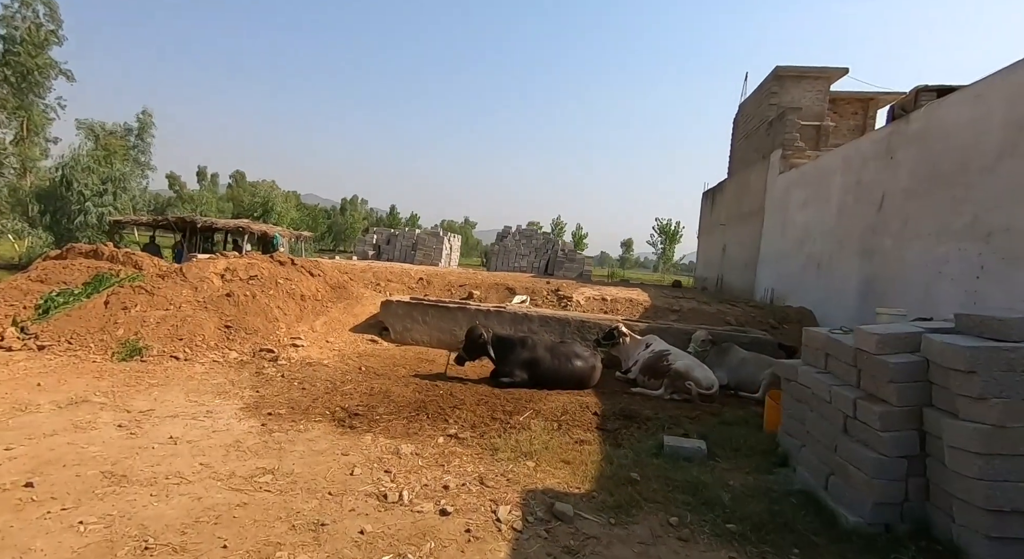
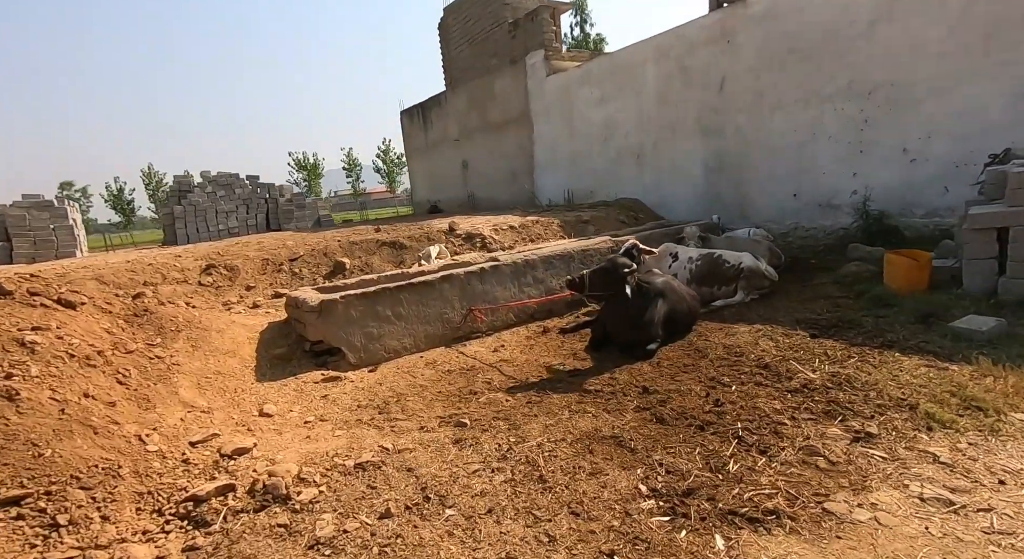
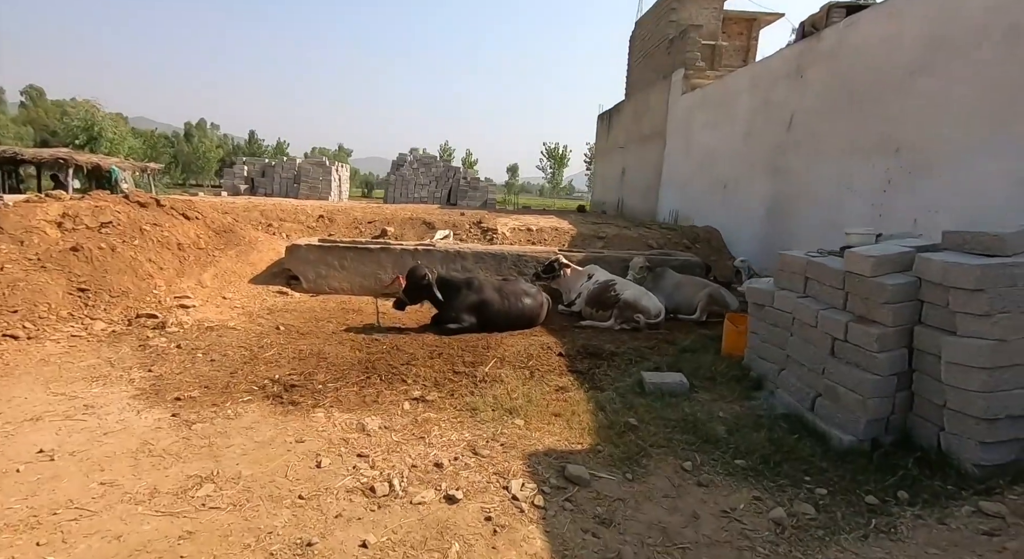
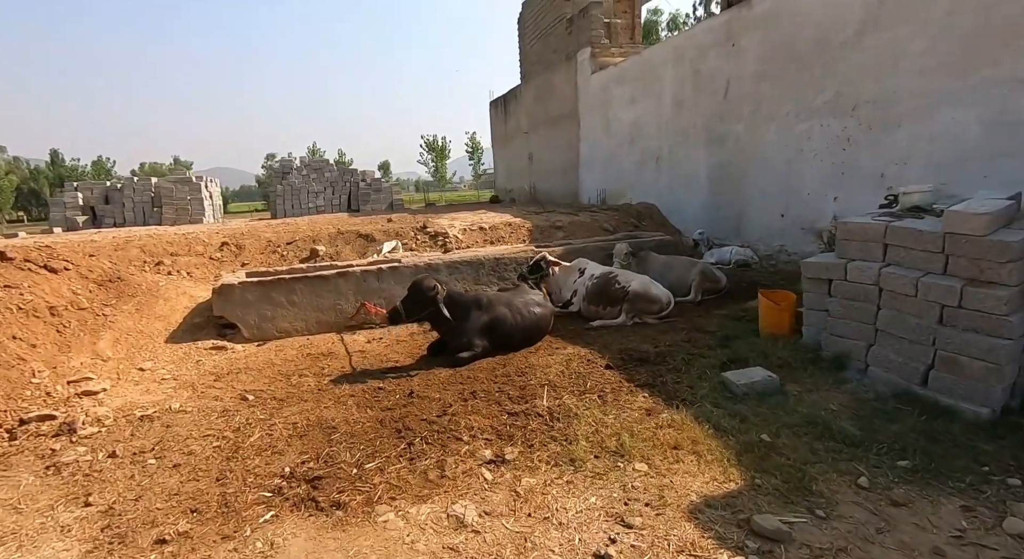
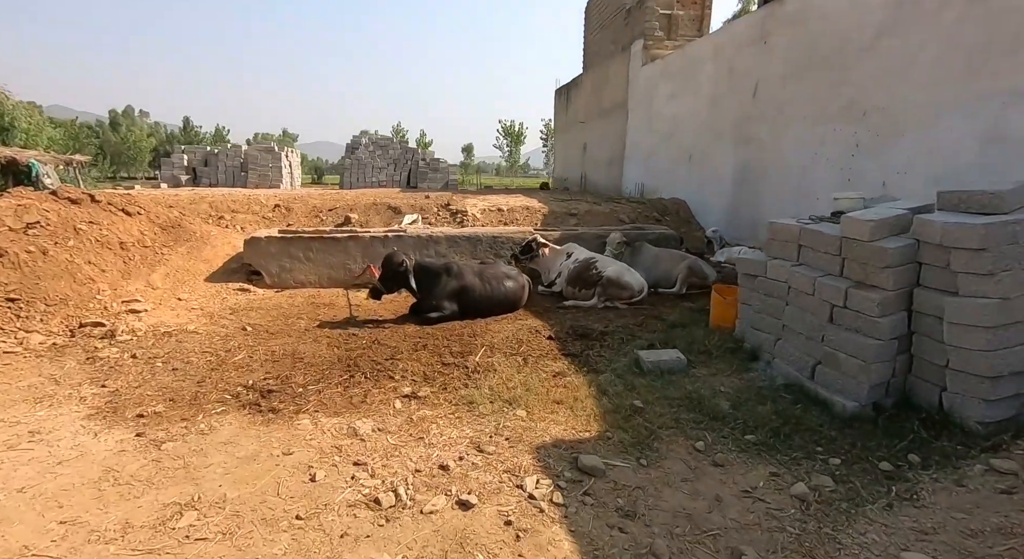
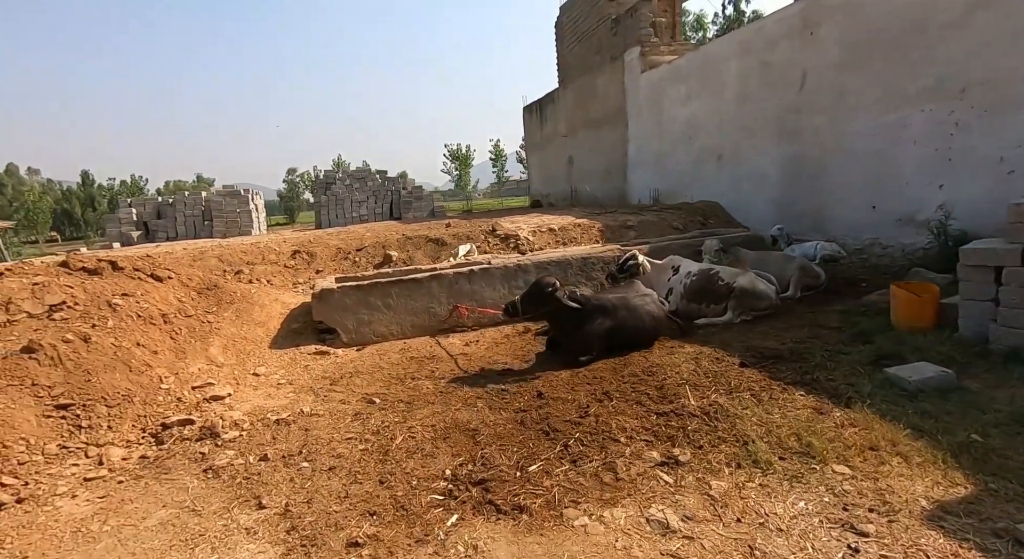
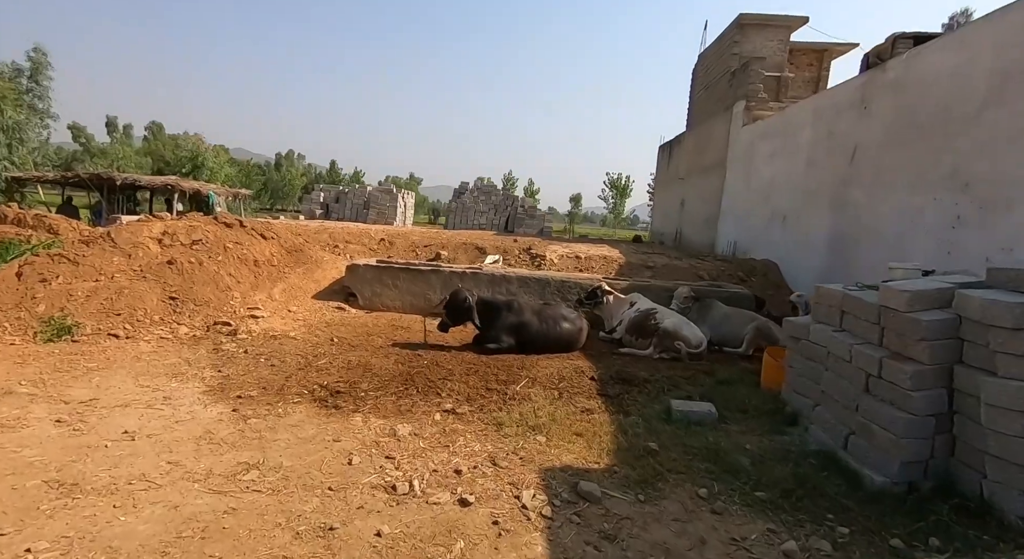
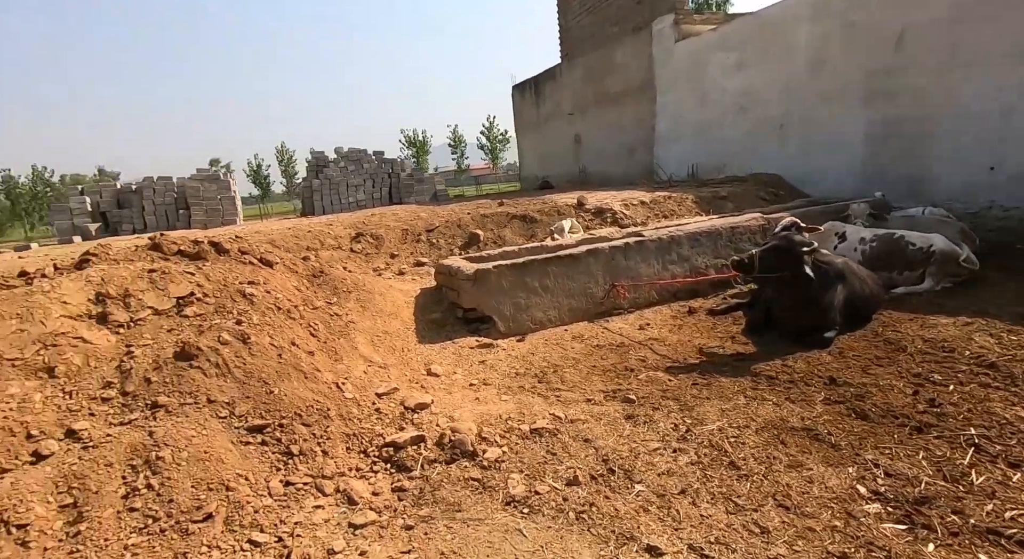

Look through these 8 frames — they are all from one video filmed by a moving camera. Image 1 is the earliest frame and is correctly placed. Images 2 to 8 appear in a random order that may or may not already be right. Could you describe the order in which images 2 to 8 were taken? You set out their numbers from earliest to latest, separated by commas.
7, 3, 5, 4, 6, 2, 8
